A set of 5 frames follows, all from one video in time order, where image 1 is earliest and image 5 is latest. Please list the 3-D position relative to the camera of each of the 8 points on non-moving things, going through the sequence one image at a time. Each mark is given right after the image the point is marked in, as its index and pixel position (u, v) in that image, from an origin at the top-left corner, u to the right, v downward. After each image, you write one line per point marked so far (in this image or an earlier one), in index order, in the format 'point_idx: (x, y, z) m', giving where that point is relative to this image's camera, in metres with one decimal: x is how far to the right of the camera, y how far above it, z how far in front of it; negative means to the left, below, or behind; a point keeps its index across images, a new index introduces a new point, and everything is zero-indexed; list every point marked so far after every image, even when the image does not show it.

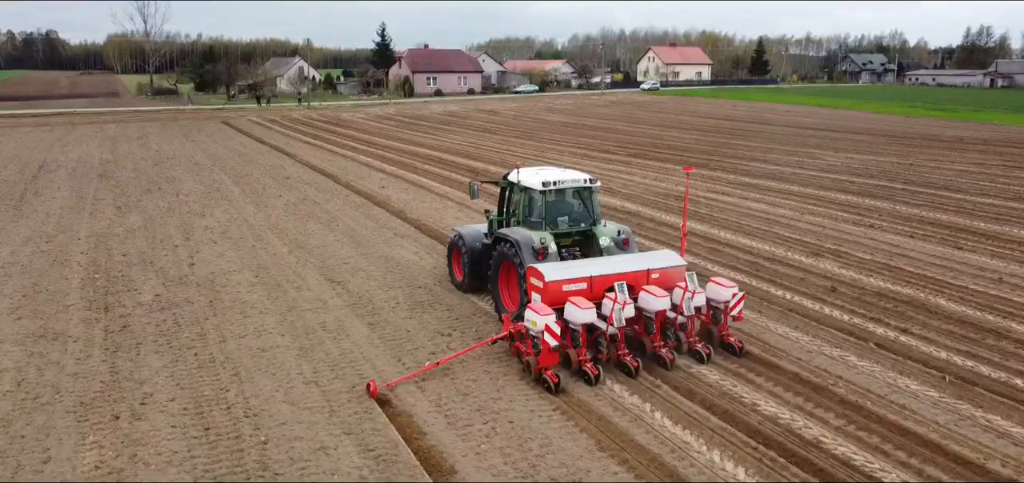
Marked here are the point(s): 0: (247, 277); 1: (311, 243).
0: (-3.4, -0.5, +10.4) m
1: (-3.0, 0.0, +12.2) m
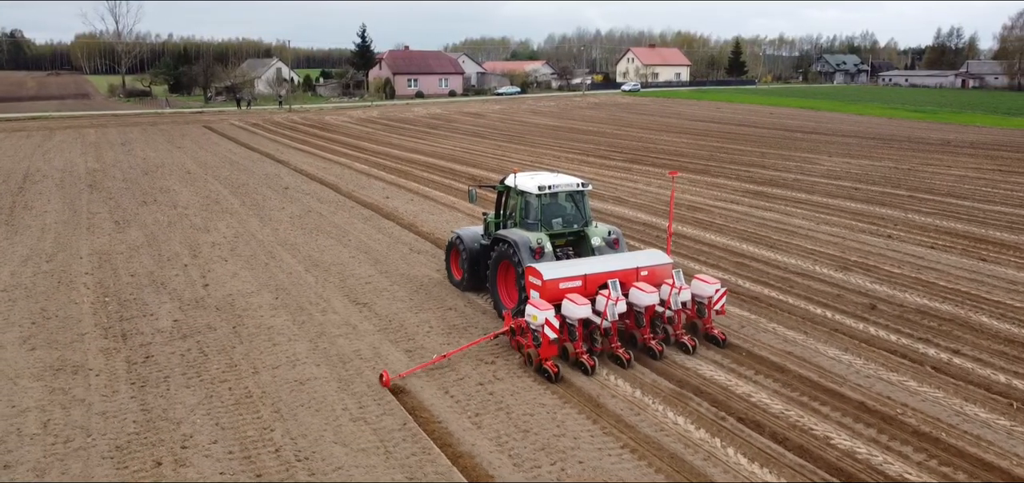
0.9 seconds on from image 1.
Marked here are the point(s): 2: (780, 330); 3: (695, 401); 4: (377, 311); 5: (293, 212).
0: (-3.0, -0.7, +9.9) m
1: (-2.7, -0.3, +11.8) m
2: (+3.0, -1.0, +9.0) m
3: (+1.6, -1.4, +7.2) m
4: (-1.6, -0.8, +9.6) m
5: (-4.2, +0.6, +15.4) m
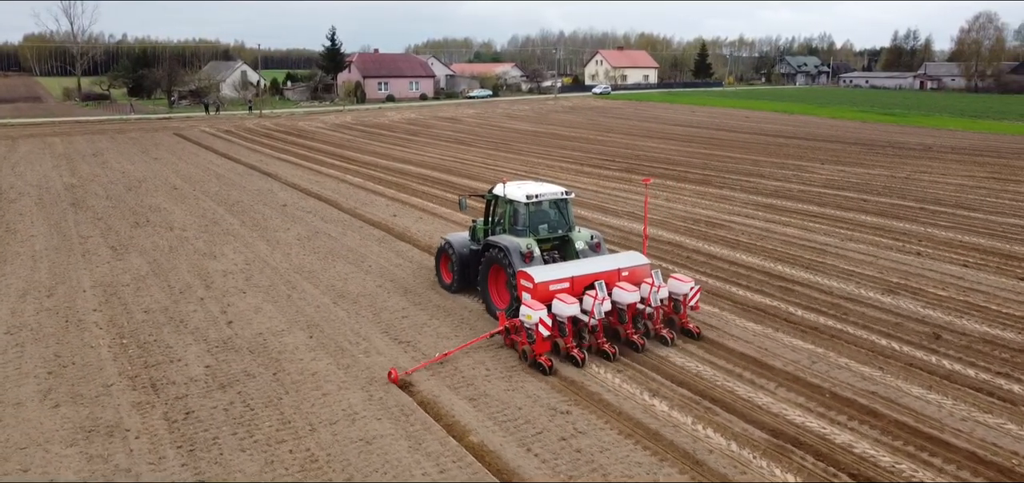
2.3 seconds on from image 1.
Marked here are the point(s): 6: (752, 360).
0: (-2.4, -1.1, +9.2) m
1: (-2.2, -0.7, +11.1) m
2: (+3.6, -1.3, +8.6) m
3: (+2.4, -1.8, +6.7) m
4: (-1.0, -1.2, +8.9) m
5: (-3.8, +0.2, +14.6) m
6: (+2.6, -1.3, +8.7) m
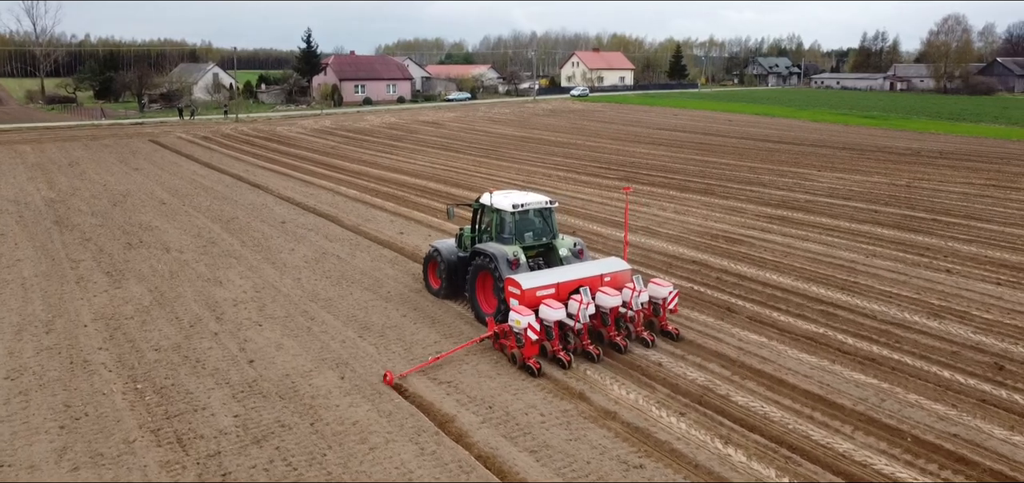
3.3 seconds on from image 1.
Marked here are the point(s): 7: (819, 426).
0: (-1.9, -1.5, +8.5) m
1: (-1.8, -1.0, +10.4) m
2: (+4.2, -1.6, +8.1) m
3: (+3.0, -2.1, +6.2) m
4: (-0.5, -1.6, +8.3) m
5: (-3.6, -0.2, +13.9) m
6: (+3.1, -1.6, +8.2) m
7: (+2.9, -1.7, +7.6) m
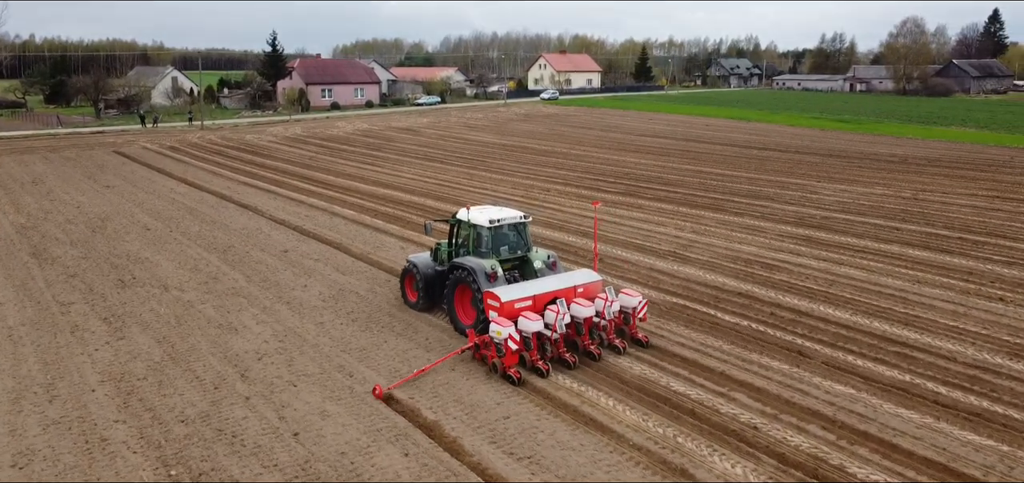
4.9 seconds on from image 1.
0: (-1.1, -2.0, +7.5) m
1: (-1.0, -1.6, +9.4) m
2: (+5.0, -2.1, +7.4) m
3: (+3.9, -2.6, +5.4) m
4: (+0.4, -2.1, +7.3) m
5: (-3.0, -0.8, +12.7) m
6: (+4.0, -2.1, +7.5) m
7: (+3.8, -2.2, +6.8) m
